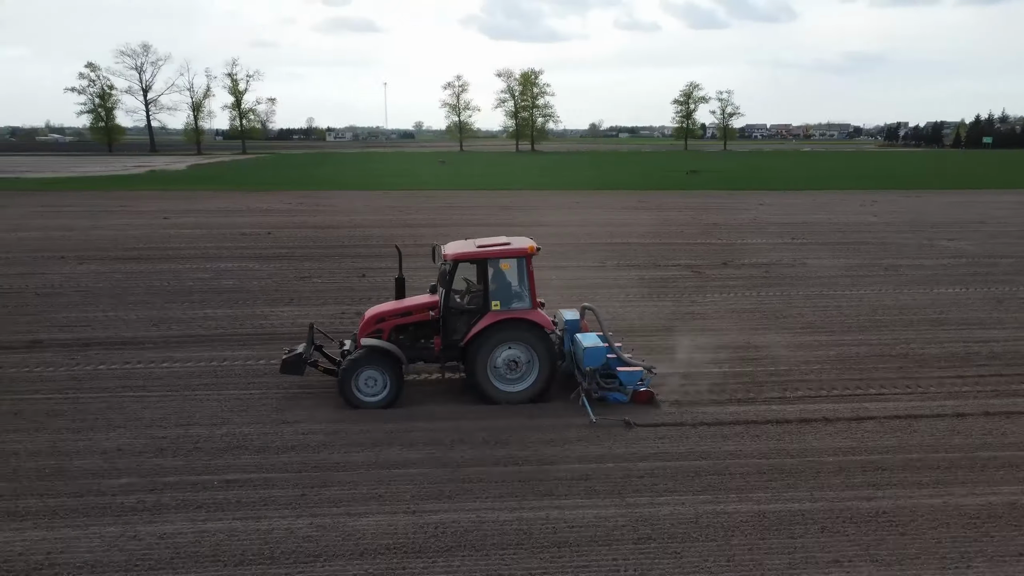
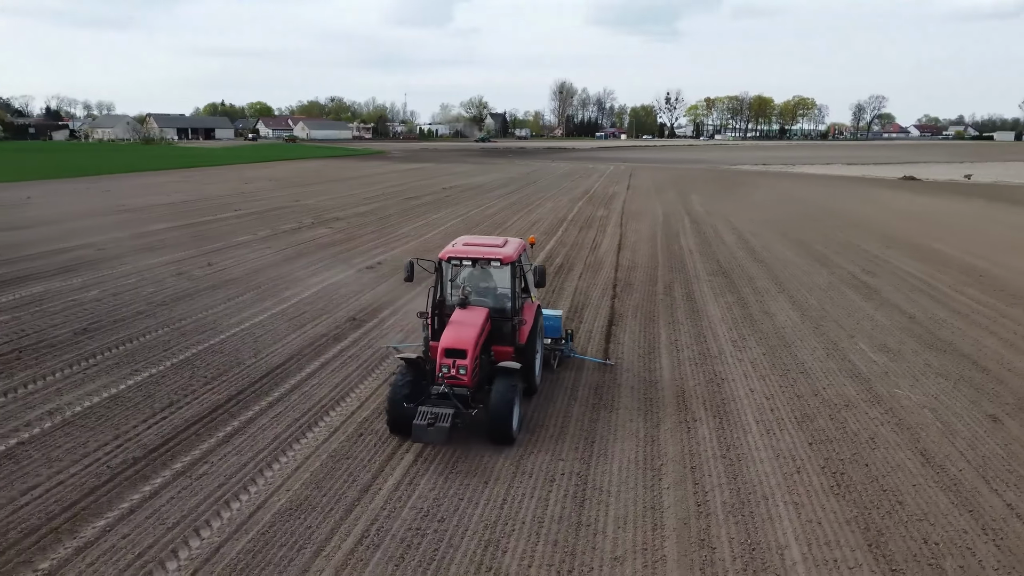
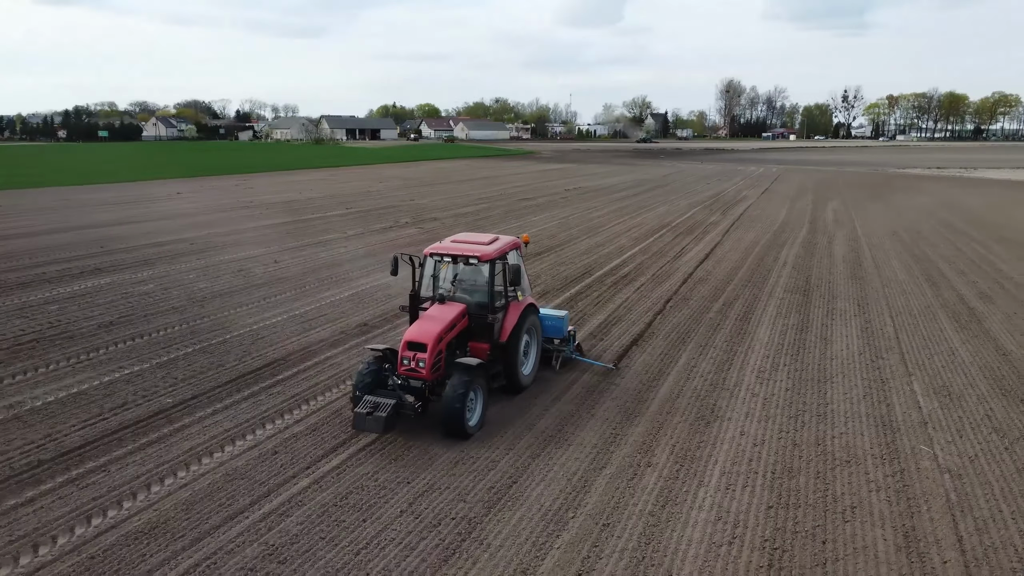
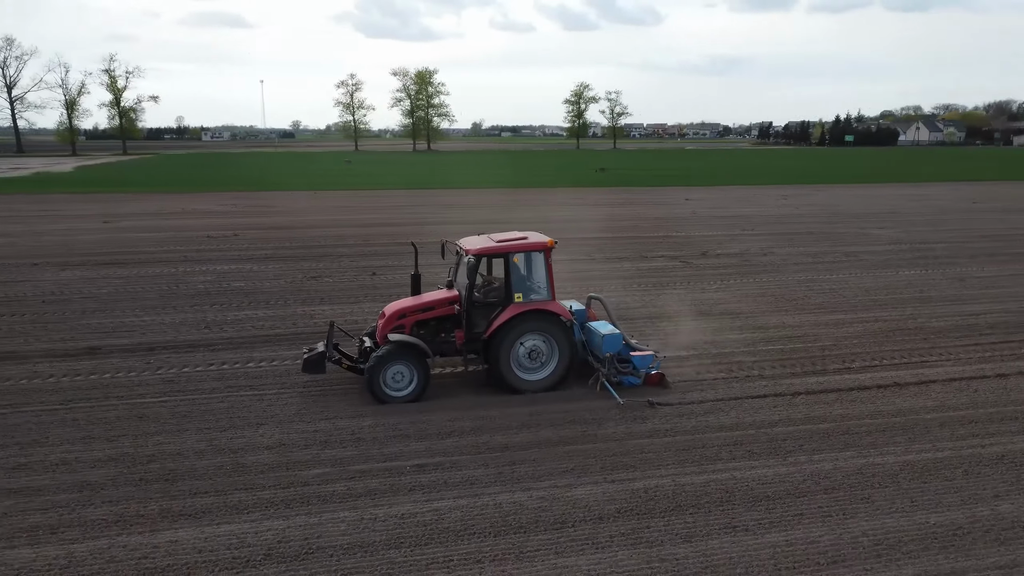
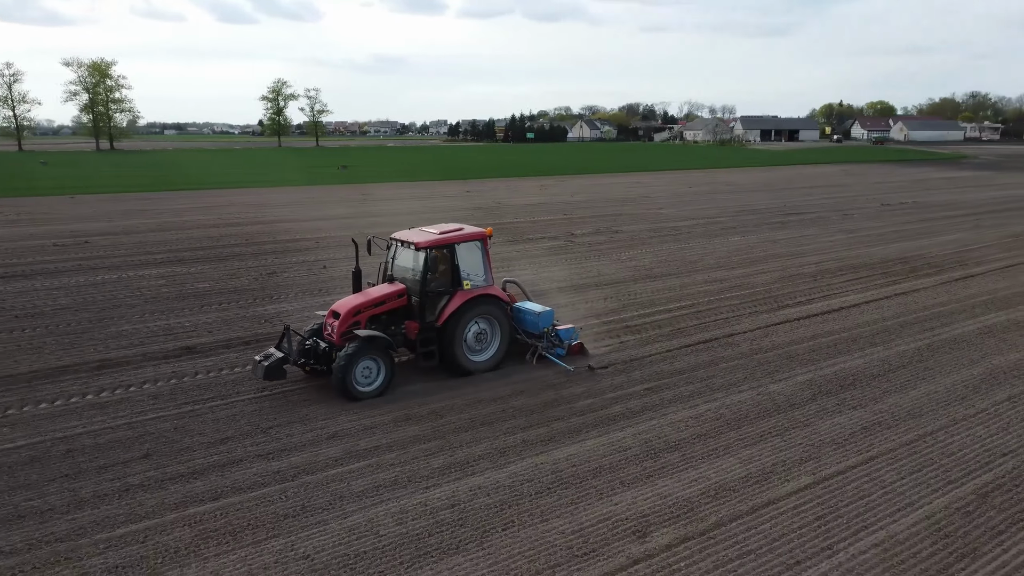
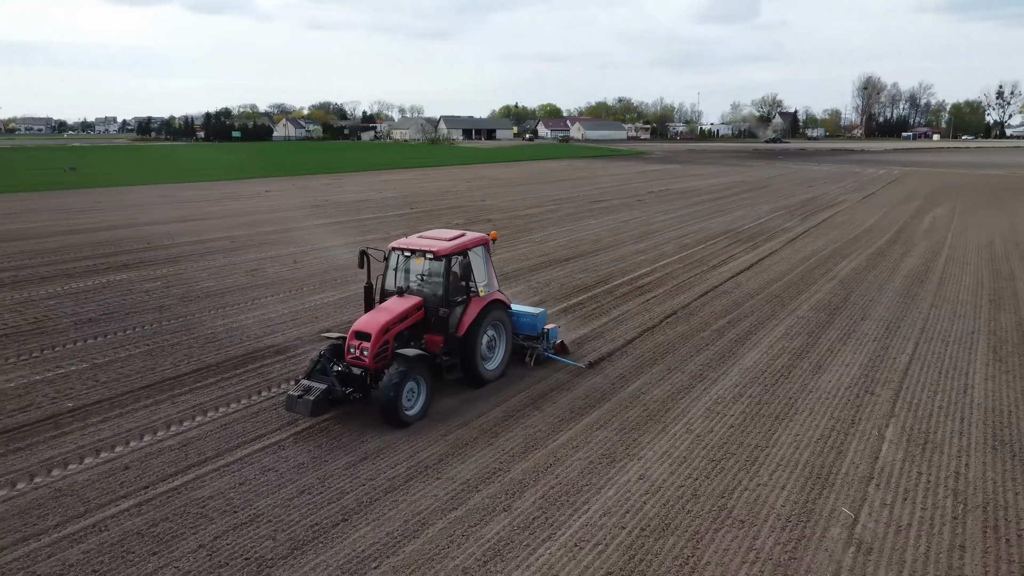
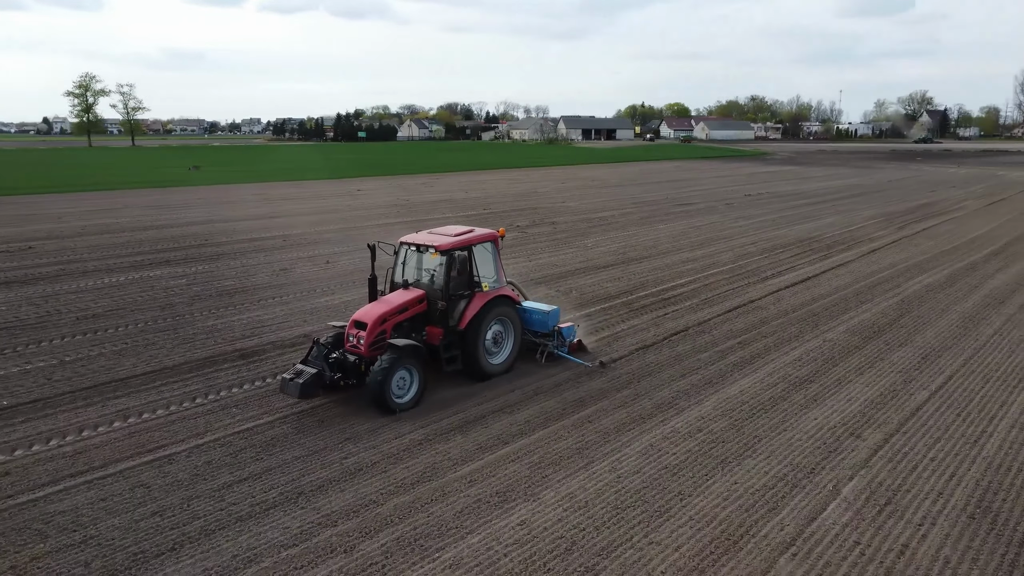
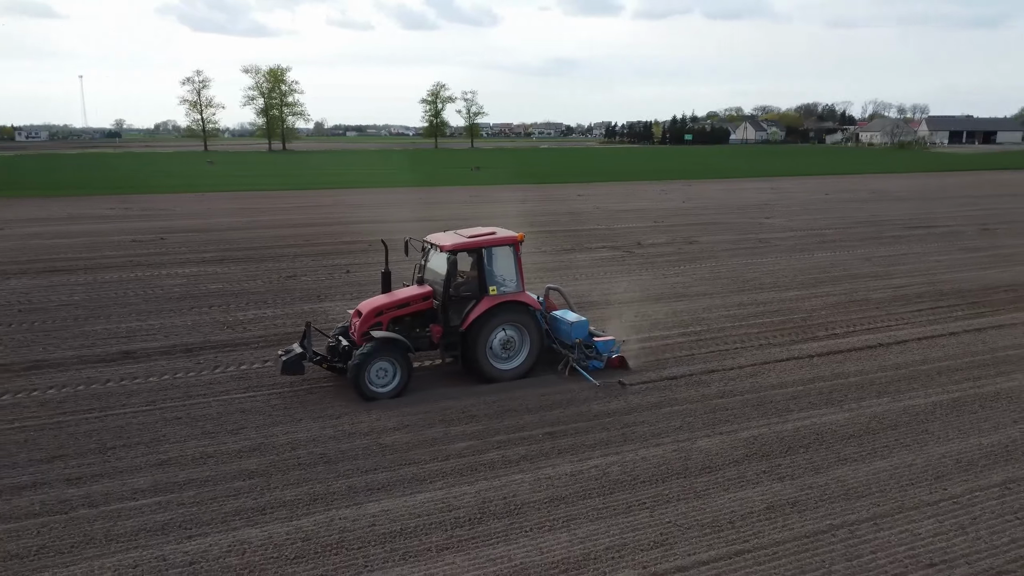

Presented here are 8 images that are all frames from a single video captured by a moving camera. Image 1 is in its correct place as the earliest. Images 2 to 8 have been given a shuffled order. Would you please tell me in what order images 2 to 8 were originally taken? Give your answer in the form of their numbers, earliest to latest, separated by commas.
4, 8, 5, 7, 6, 3, 2
